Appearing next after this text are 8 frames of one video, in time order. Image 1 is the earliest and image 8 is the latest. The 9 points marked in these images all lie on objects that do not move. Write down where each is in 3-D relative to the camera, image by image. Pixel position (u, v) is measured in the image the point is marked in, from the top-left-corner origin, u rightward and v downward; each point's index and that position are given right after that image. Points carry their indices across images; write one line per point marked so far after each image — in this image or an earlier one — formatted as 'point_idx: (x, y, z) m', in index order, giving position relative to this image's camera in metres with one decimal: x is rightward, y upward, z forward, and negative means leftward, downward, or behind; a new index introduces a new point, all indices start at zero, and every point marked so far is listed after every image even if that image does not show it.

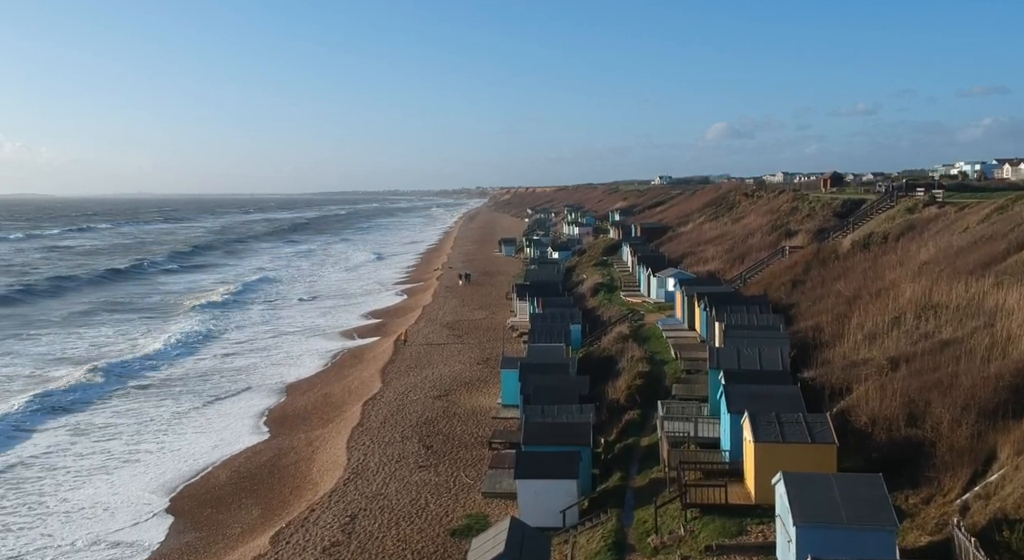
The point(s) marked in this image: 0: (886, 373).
0: (+5.6, -1.4, +12.9) m
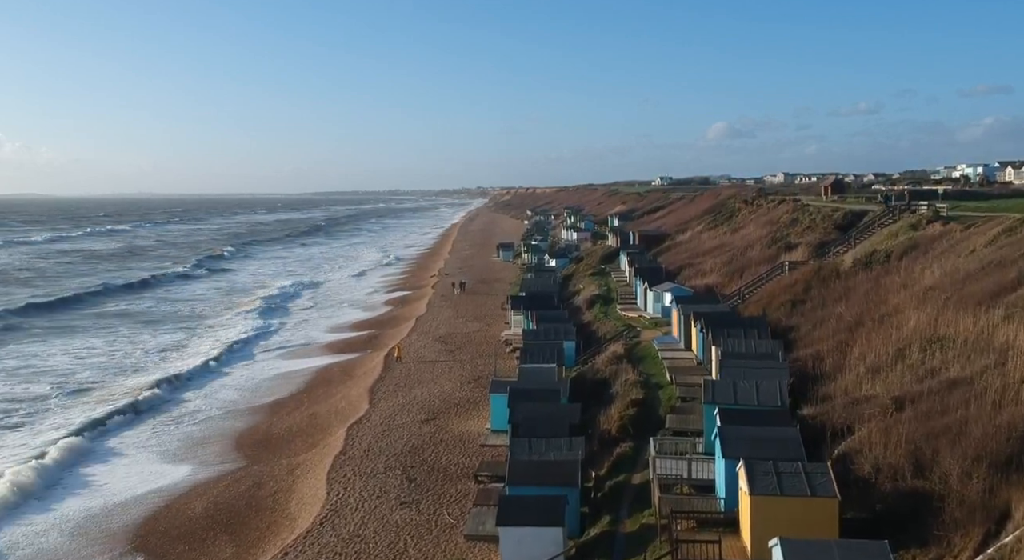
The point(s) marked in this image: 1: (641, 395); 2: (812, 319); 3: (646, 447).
0: (+5.3, -1.9, +12.2) m
1: (+2.7, -2.4, +18.0) m
2: (+6.3, -0.8, +18.3) m
3: (+2.5, -3.1, +15.8) m
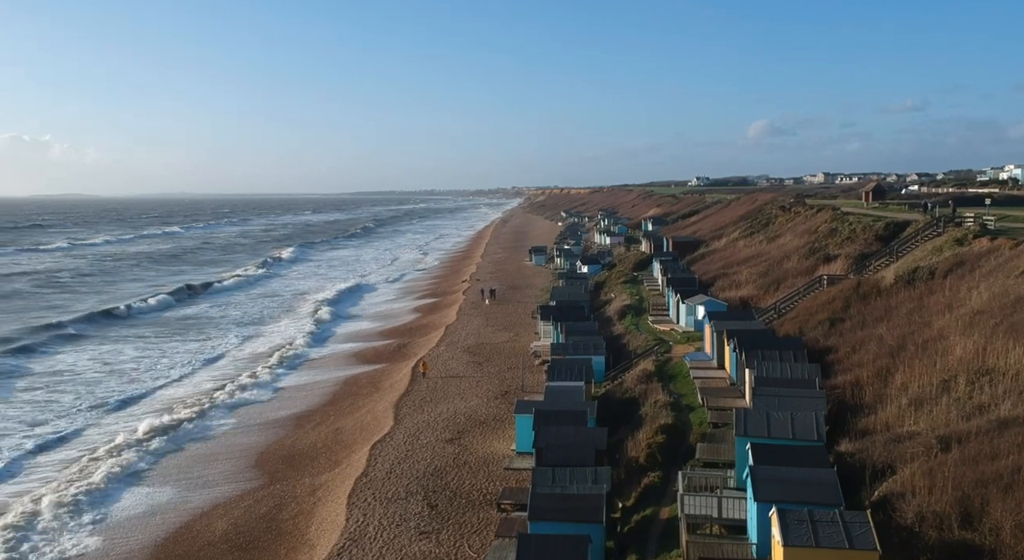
0: (+5.6, -2.3, +11.4) m
1: (+3.2, -2.8, +17.3) m
2: (+6.9, -1.2, +17.5) m
3: (+2.9, -3.5, +15.2) m
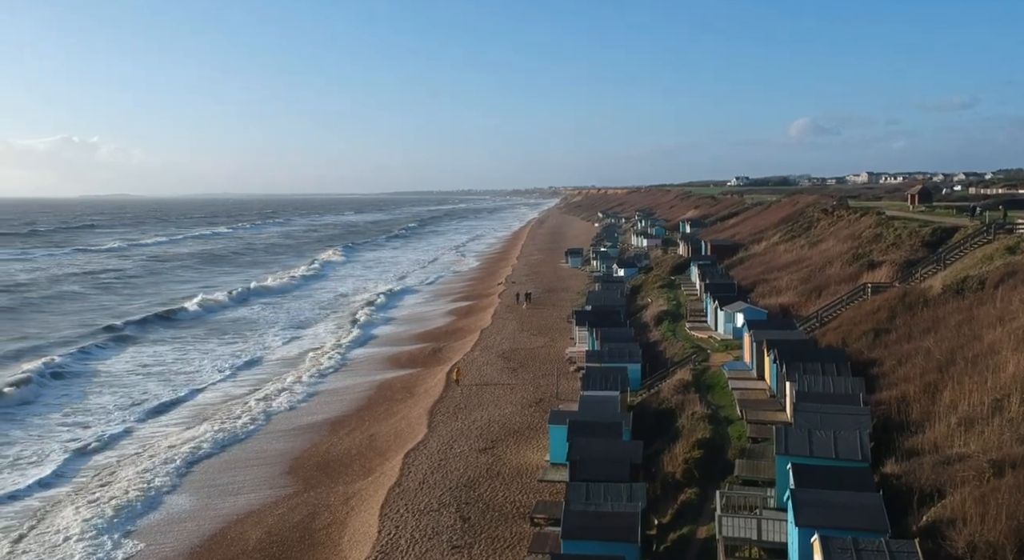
0: (+6.0, -2.5, +10.9) m
1: (+3.9, -3.0, +16.9) m
2: (+7.5, -1.4, +16.9) m
3: (+3.4, -3.7, +14.8) m
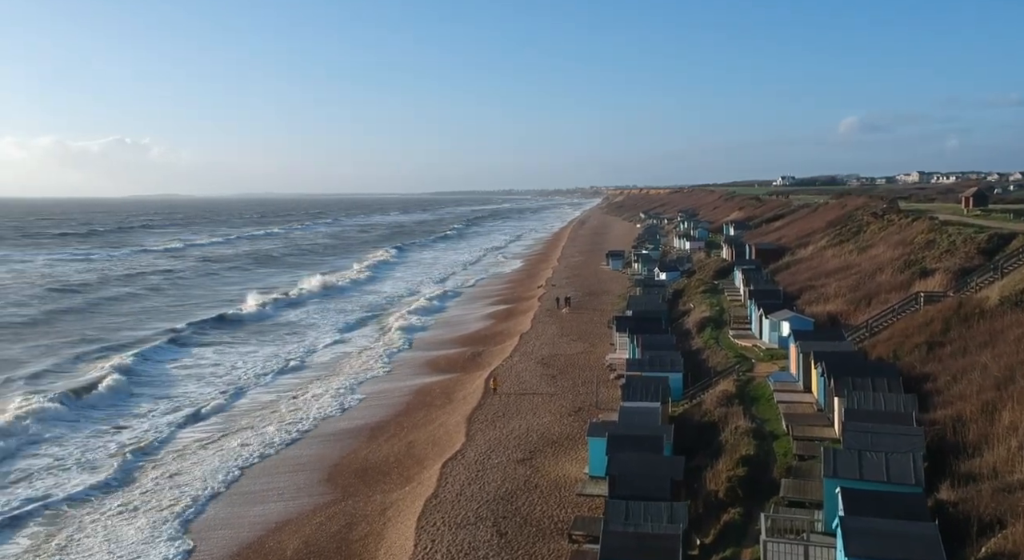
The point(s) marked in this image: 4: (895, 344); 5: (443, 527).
0: (+6.4, -2.8, +10.3) m
1: (+4.6, -3.2, +16.4) m
2: (+8.3, -1.7, +16.2) m
3: (+4.1, -3.9, +14.3) m
4: (+8.3, -1.4, +18.8) m
5: (-1.4, -4.8, +16.9) m
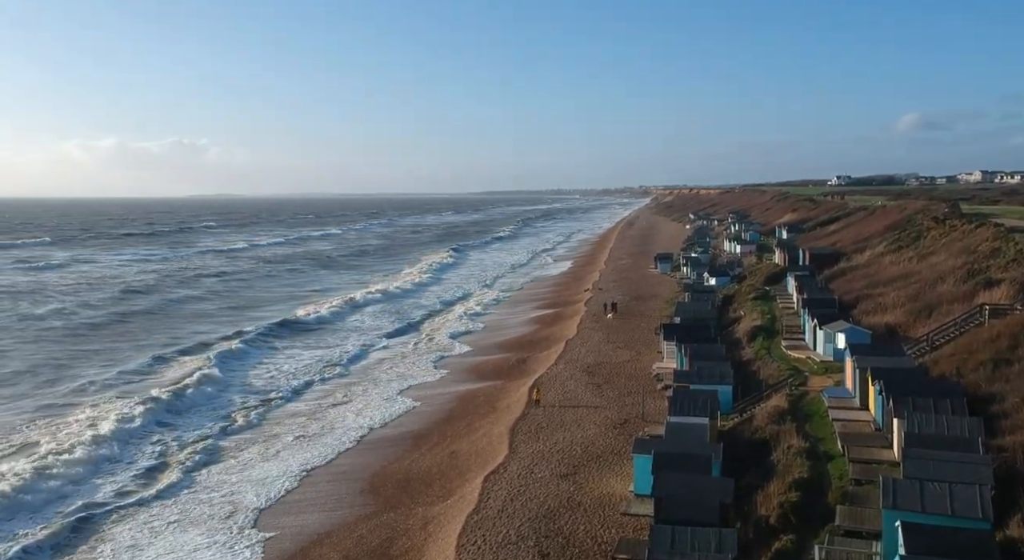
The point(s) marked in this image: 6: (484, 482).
0: (+6.9, -3.0, +9.5) m
1: (+5.4, -3.4, +15.7) m
2: (+9.0, -1.9, +15.3) m
3: (+4.7, -4.1, +13.7) m
4: (+9.2, -1.7, +17.9) m
5: (-0.5, -5.1, +16.6) m
6: (-0.7, -4.7, +19.9) m
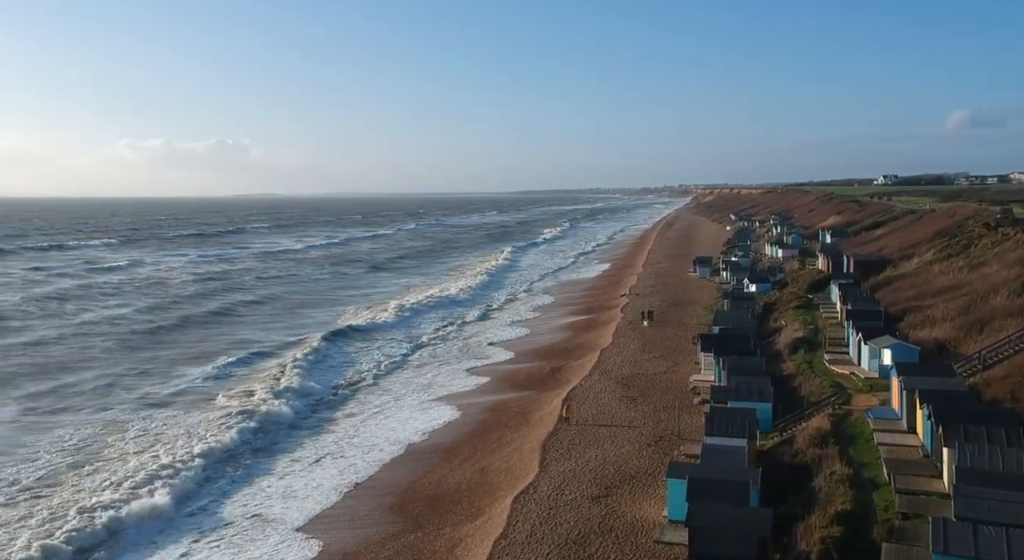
0: (+7.1, -3.4, +8.6) m
1: (+5.8, -3.8, +14.9) m
2: (+9.5, -2.3, +14.4) m
3: (+5.1, -4.5, +12.9) m
4: (+9.8, -2.0, +16.9) m
5: (0.0, -5.4, +16.0) m
6: (0.0, -5.0, +19.4) m
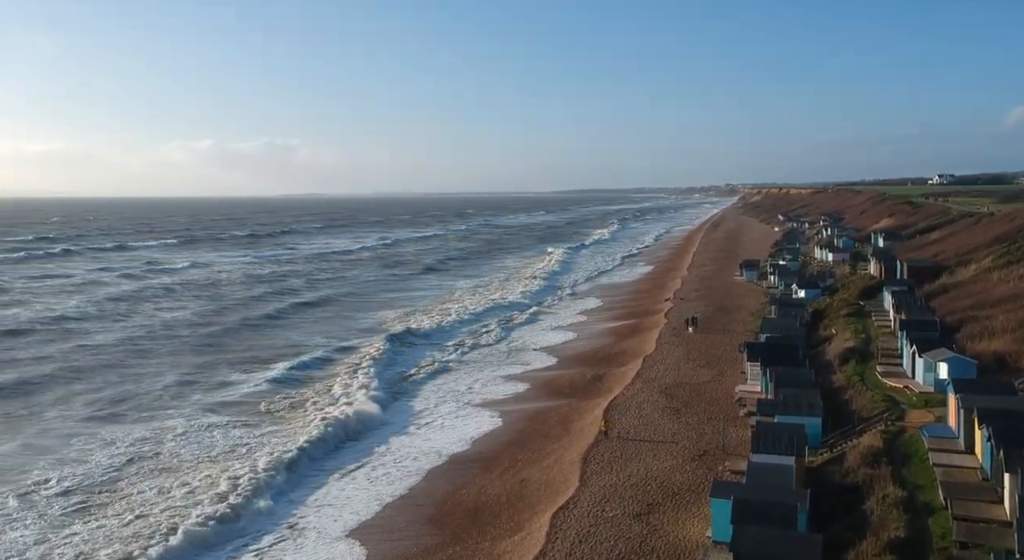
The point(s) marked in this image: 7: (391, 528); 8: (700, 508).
0: (+7.4, -3.7, +7.9) m
1: (+6.5, -4.1, +14.3) m
2: (+10.1, -2.6, +13.5) m
3: (+5.6, -4.8, +12.3) m
4: (+10.5, -2.3, +16.0) m
5: (+0.7, -5.7, +15.7) m
6: (+0.9, -5.2, +19.0) m
7: (-2.8, -5.8, +19.7) m
8: (+4.0, -4.9, +18.3) m
